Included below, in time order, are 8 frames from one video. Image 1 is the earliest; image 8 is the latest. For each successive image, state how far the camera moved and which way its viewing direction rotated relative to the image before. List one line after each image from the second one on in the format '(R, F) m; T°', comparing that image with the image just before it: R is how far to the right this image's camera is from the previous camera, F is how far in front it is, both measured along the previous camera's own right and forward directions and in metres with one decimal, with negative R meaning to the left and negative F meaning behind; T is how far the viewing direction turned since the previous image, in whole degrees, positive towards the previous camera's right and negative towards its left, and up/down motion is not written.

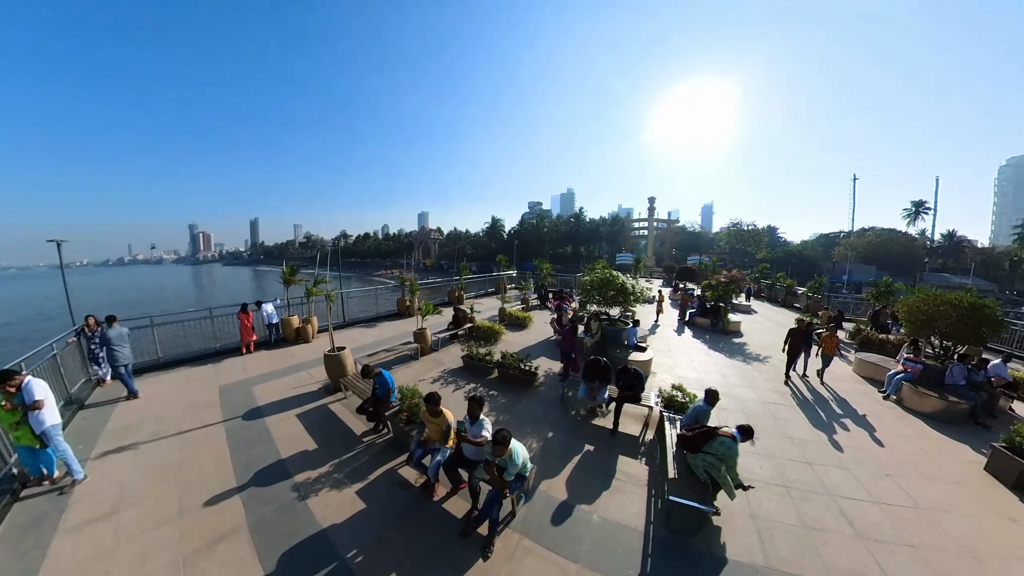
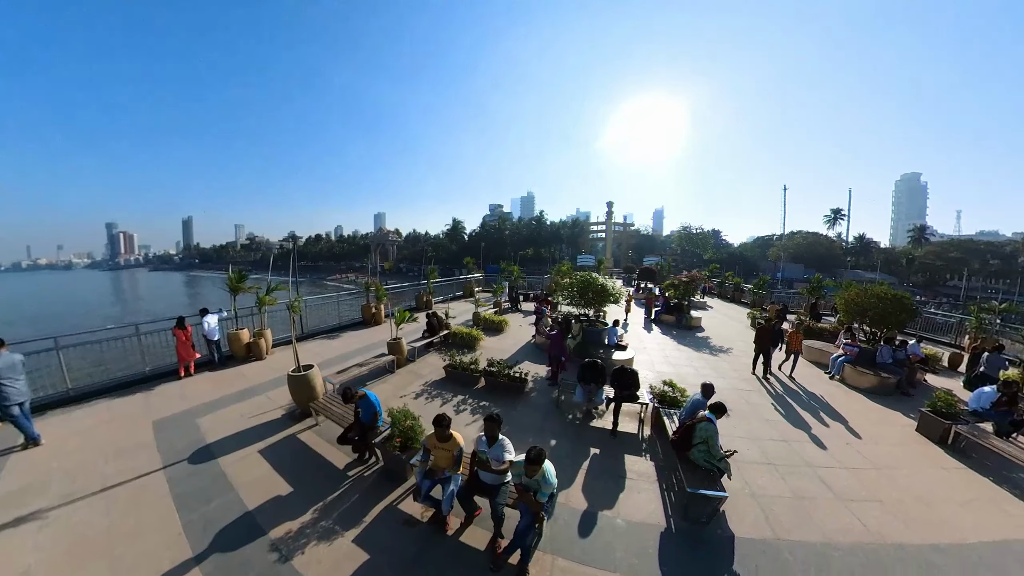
(-0.5, +0.1) m; +6°
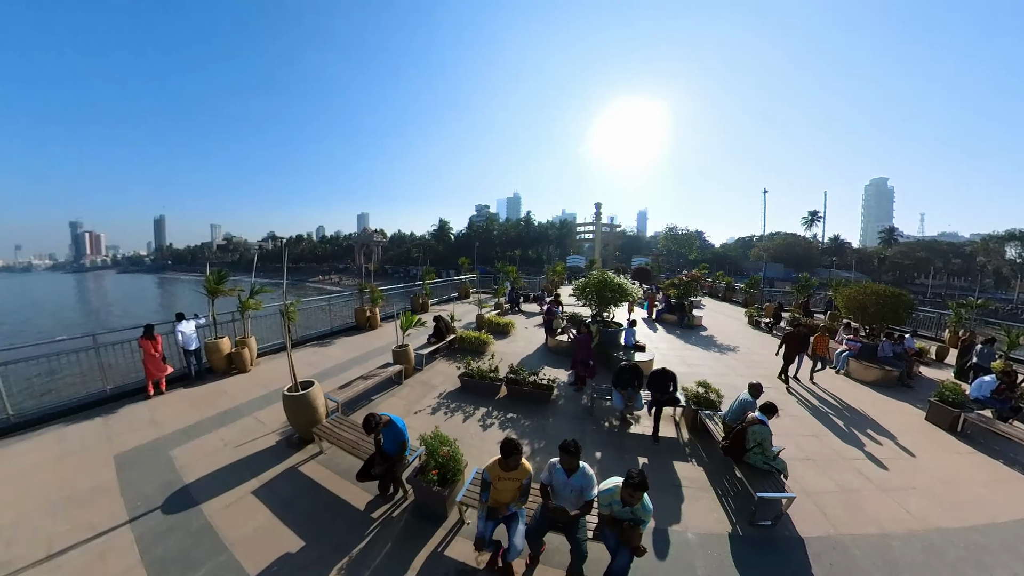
(-0.6, +0.3) m; +2°
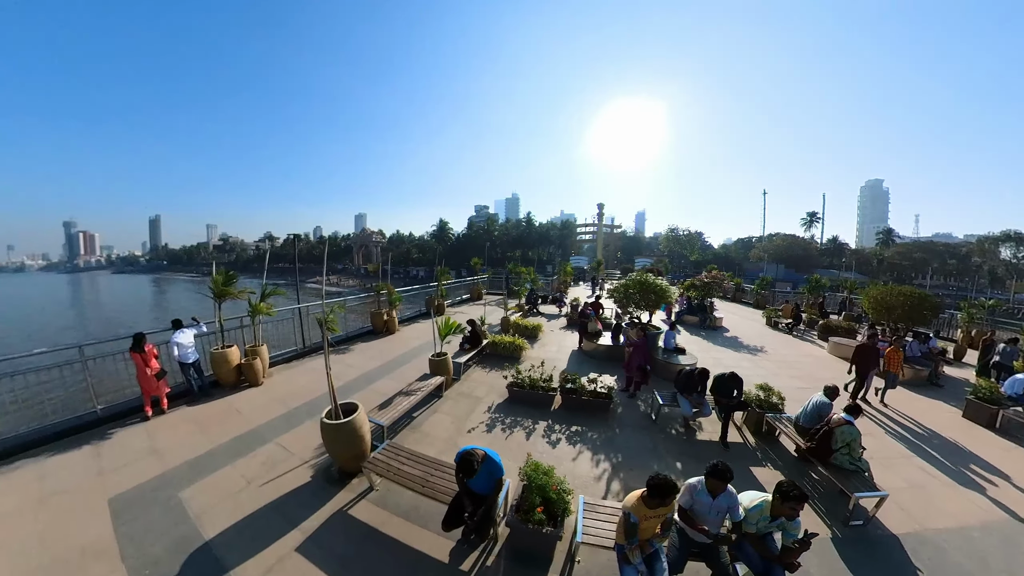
(-0.9, +0.1) m; 0°
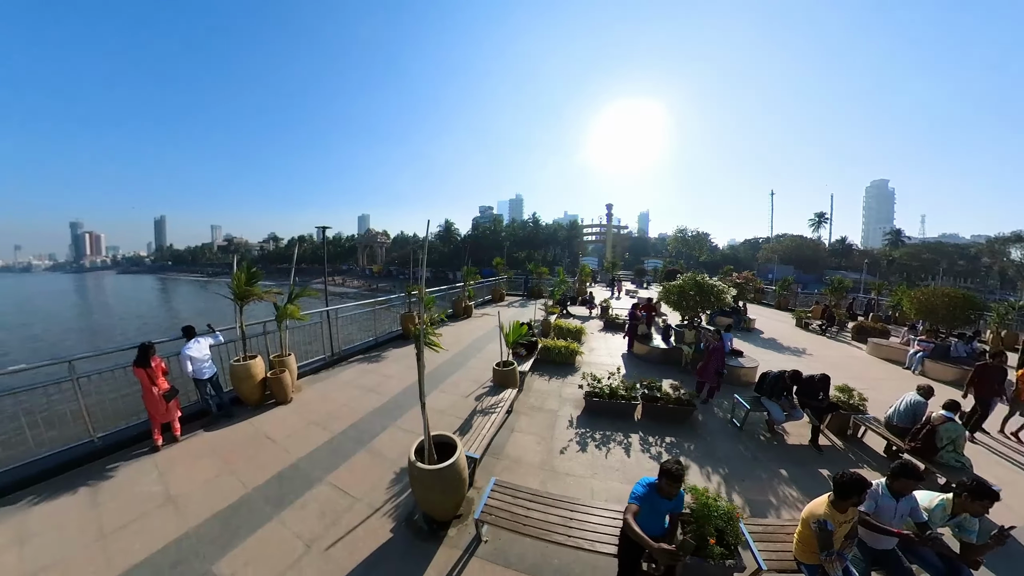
(-1.1, 0.0) m; 0°
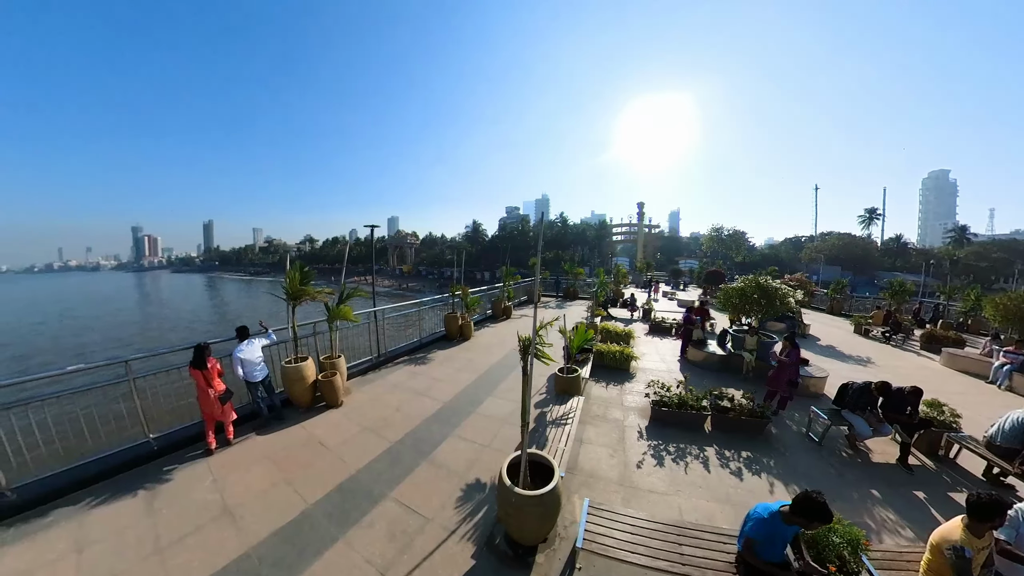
(-0.6, -0.1) m; -4°
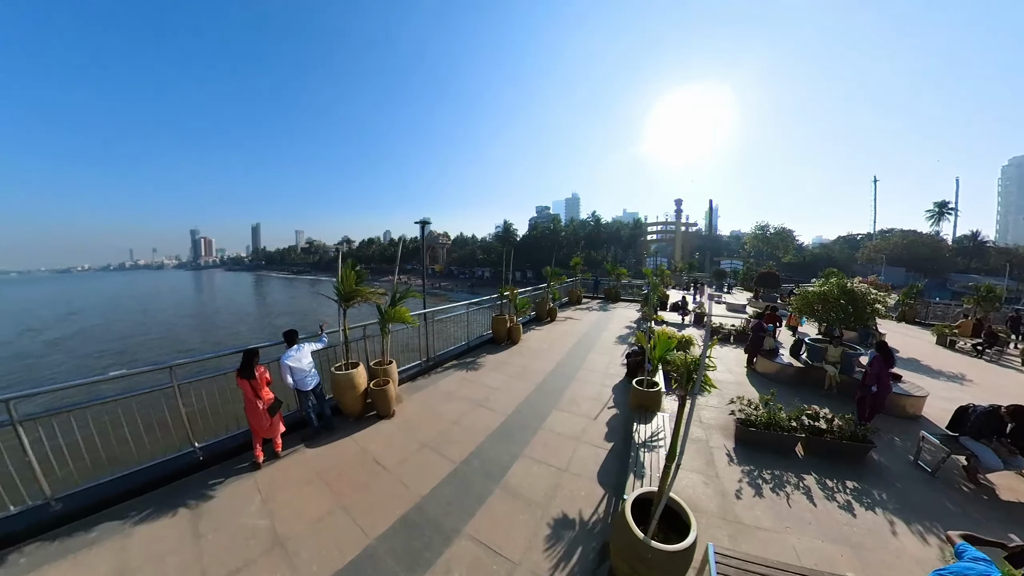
(-0.6, +0.1) m; -5°
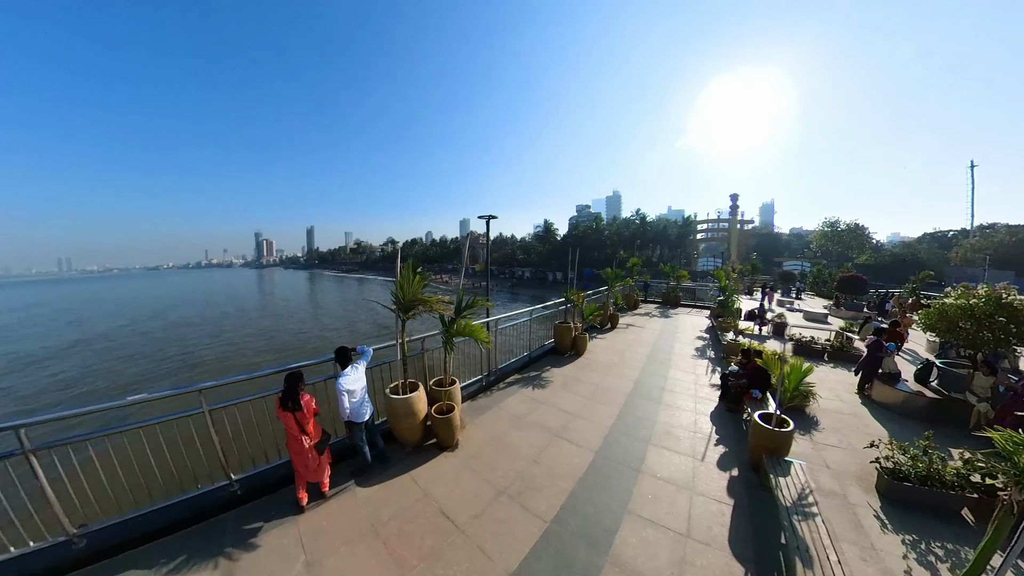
(-0.7, +0.3) m; -6°
